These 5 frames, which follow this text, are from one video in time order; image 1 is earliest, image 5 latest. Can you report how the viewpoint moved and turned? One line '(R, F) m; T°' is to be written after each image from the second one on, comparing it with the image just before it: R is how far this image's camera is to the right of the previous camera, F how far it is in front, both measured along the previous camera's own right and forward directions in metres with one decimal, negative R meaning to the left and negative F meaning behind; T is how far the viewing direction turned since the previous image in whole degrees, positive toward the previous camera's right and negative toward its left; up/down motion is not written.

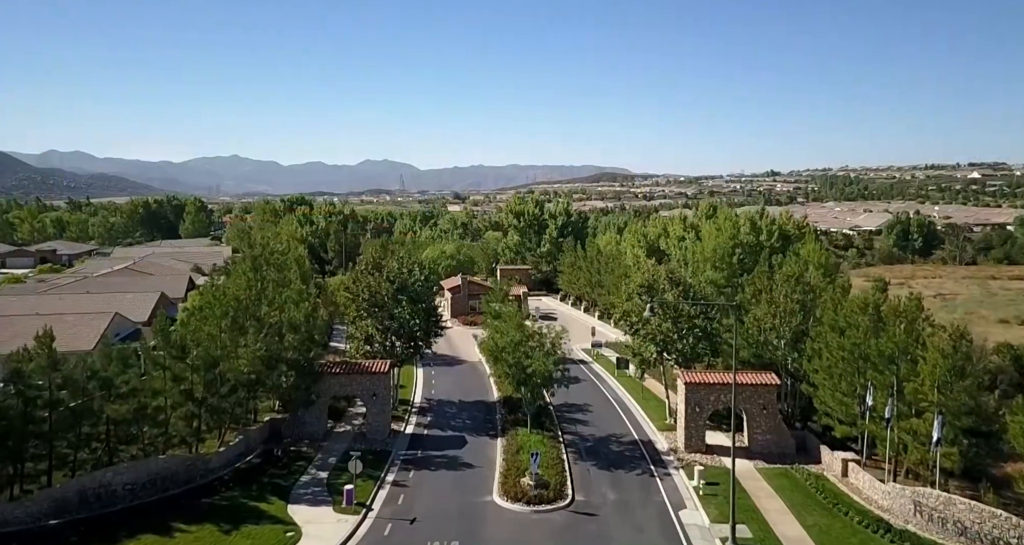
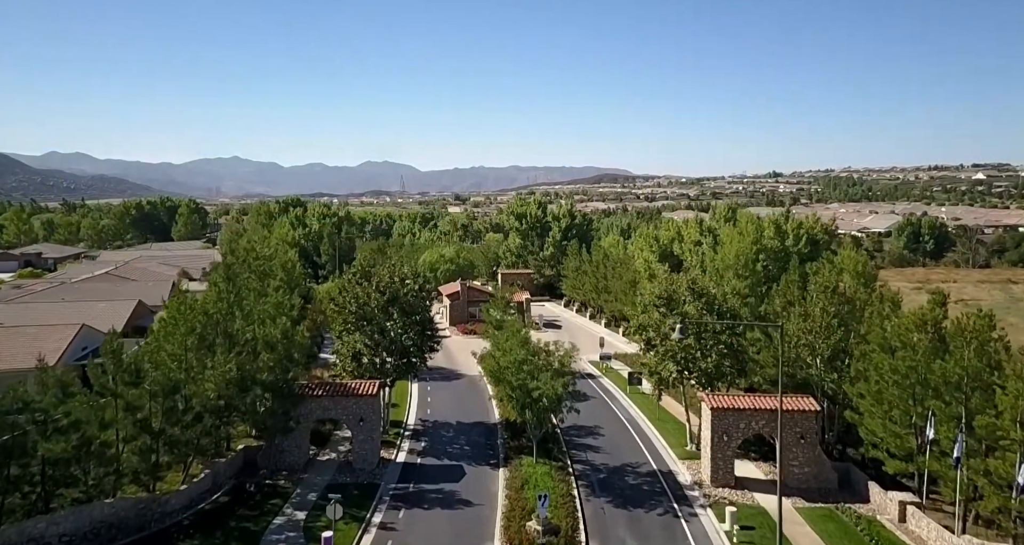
(-0.1, +3.5) m; 0°
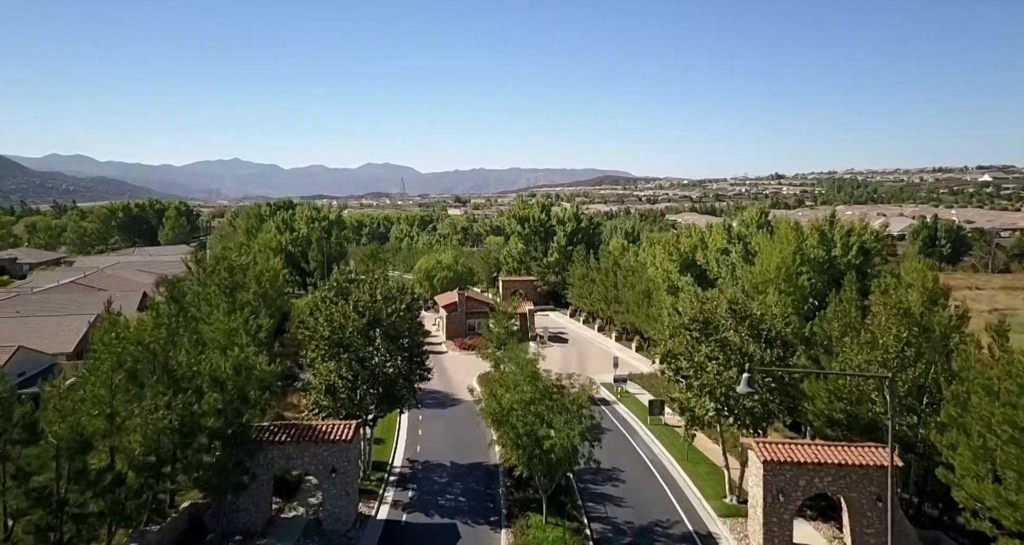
(-0.1, +5.1) m; 0°
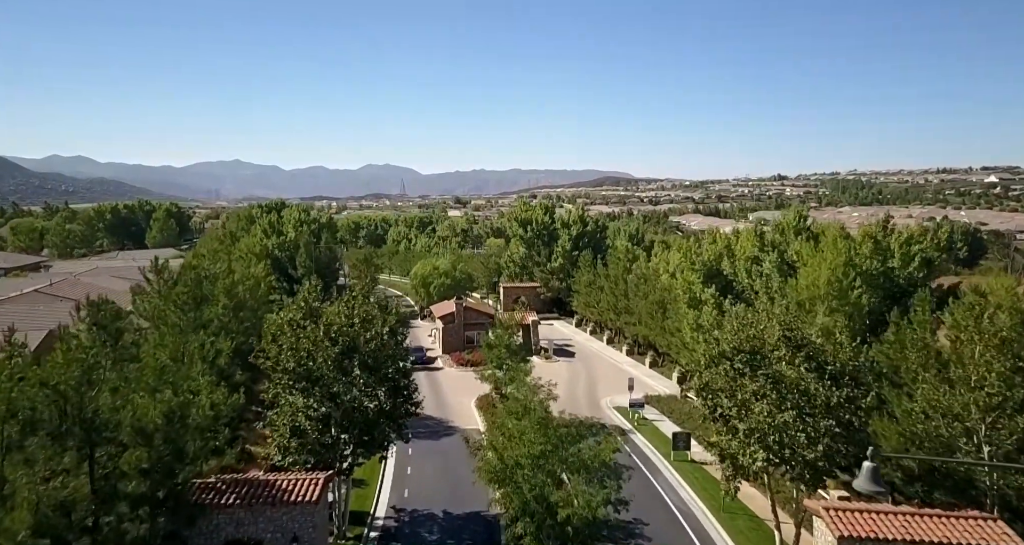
(-0.1, +4.6) m; 0°
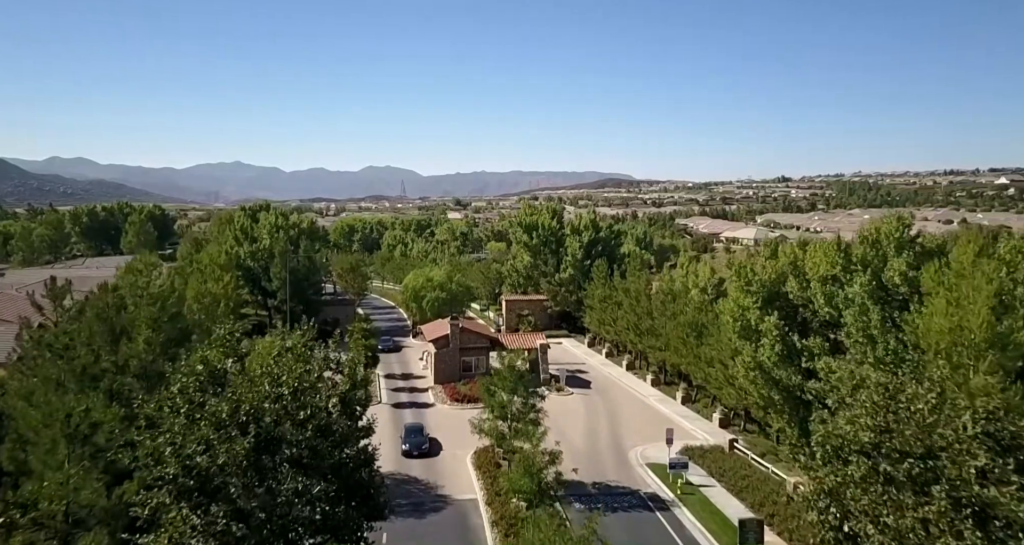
(-0.3, +8.1) m; 0°
